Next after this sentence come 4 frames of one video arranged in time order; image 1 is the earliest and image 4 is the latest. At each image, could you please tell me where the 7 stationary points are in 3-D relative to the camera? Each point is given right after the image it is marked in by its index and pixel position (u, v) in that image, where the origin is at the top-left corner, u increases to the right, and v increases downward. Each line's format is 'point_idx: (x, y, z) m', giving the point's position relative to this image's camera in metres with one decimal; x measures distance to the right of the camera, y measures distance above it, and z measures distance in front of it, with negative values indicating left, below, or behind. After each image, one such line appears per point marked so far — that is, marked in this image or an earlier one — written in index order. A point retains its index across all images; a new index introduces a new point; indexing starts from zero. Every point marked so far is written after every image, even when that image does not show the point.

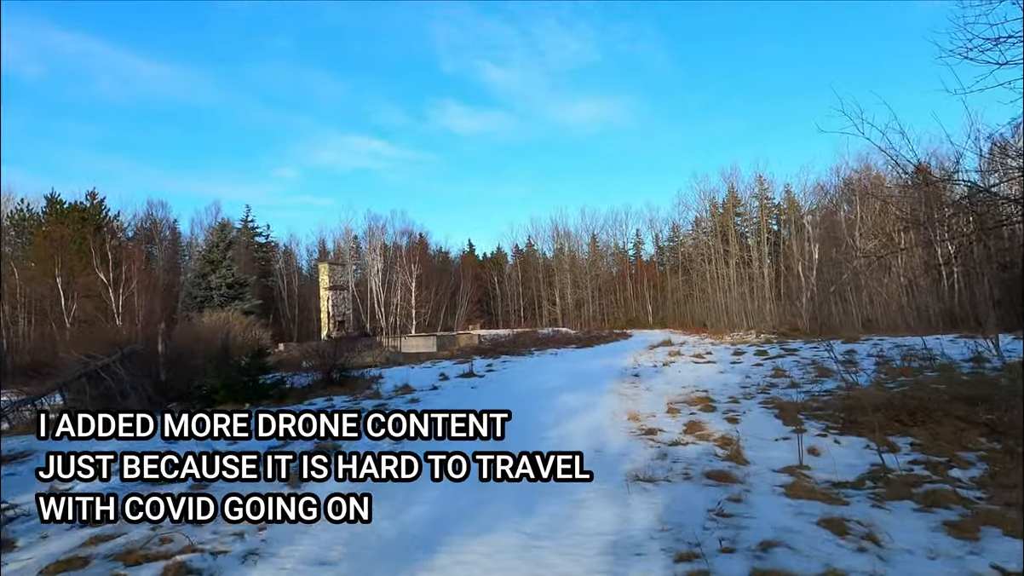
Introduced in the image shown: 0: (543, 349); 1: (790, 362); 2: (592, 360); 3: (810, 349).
0: (+1.0, -1.8, +18.2) m
1: (+4.6, -1.3, +9.6) m
2: (+1.8, -1.8, +13.8) m
3: (+5.5, -1.1, +10.7) m
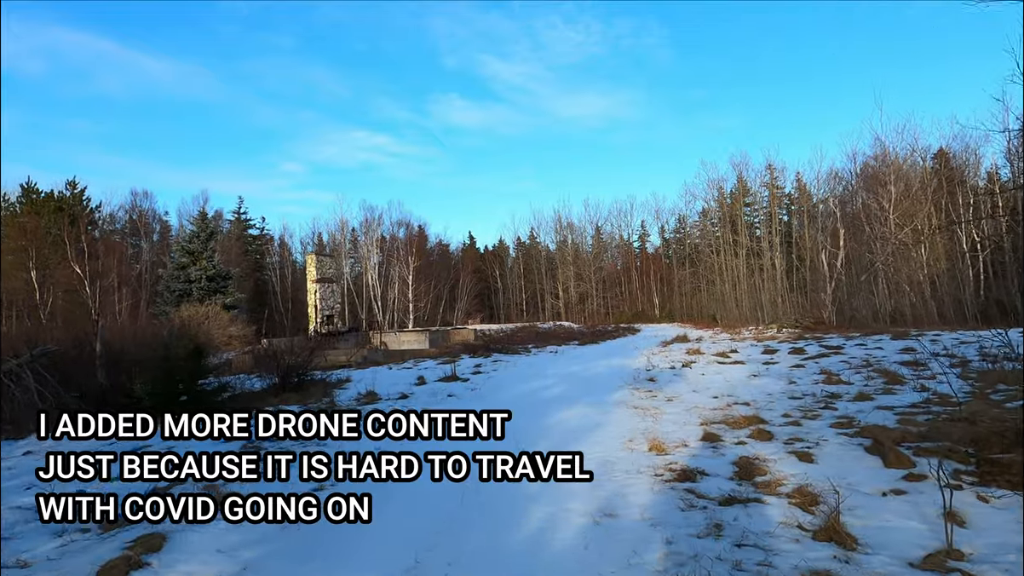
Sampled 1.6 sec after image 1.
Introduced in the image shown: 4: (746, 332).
0: (+0.9, -1.6, +16.5) m
1: (+4.4, -1.1, +7.9) m
2: (+1.7, -1.5, +12.1) m
3: (+5.3, -0.9, +9.0) m
4: (+6.2, -1.2, +15.9) m
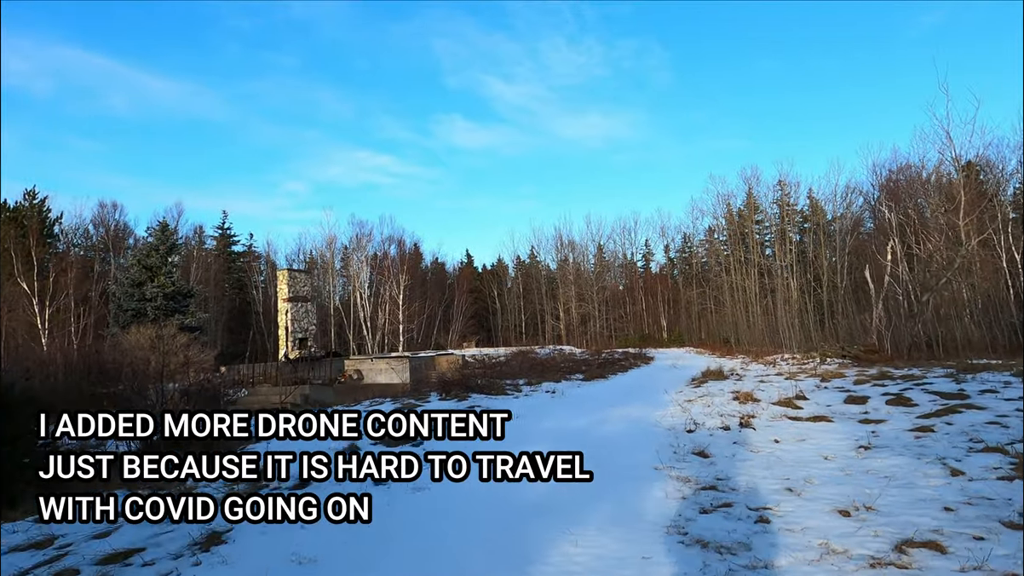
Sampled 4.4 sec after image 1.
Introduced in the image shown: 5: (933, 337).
0: (+0.7, -2.0, +13.7) m
1: (+4.2, -1.2, +5.1) m
2: (+1.4, -1.9, +9.3) m
3: (+5.0, -1.2, +6.1) m
4: (+6.0, -1.7, +13.1) m
5: (+12.7, -1.5, +17.7) m
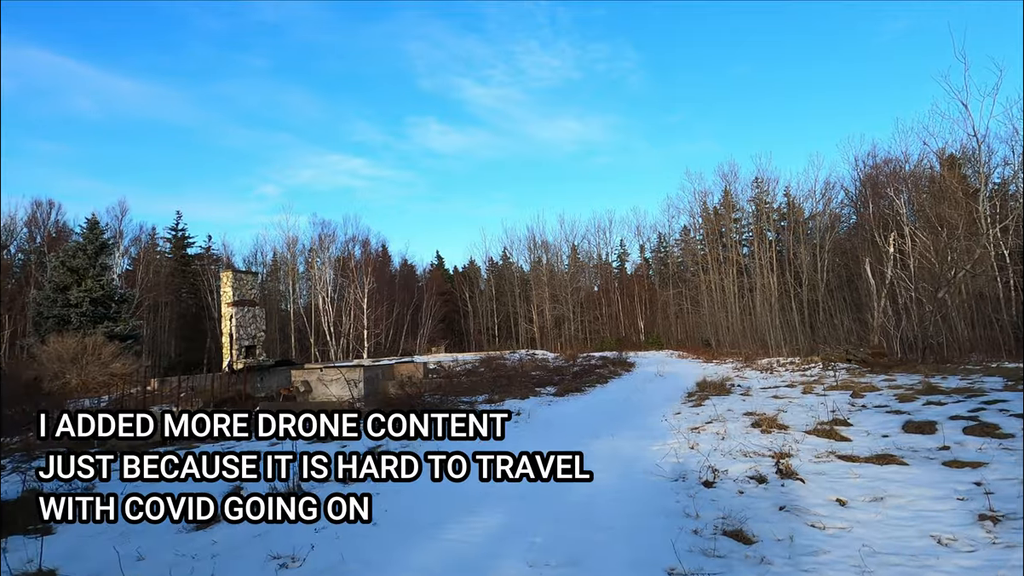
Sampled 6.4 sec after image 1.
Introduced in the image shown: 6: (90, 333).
0: (-0.1, -2.0, +11.8) m
1: (+3.8, -1.1, +3.4) m
2: (+0.9, -1.8, +7.5) m
3: (+4.6, -1.0, +4.5) m
4: (+5.2, -1.6, +11.4) m
5: (+11.8, -1.4, +16.3) m
6: (-14.2, -1.5, +19.7) m
